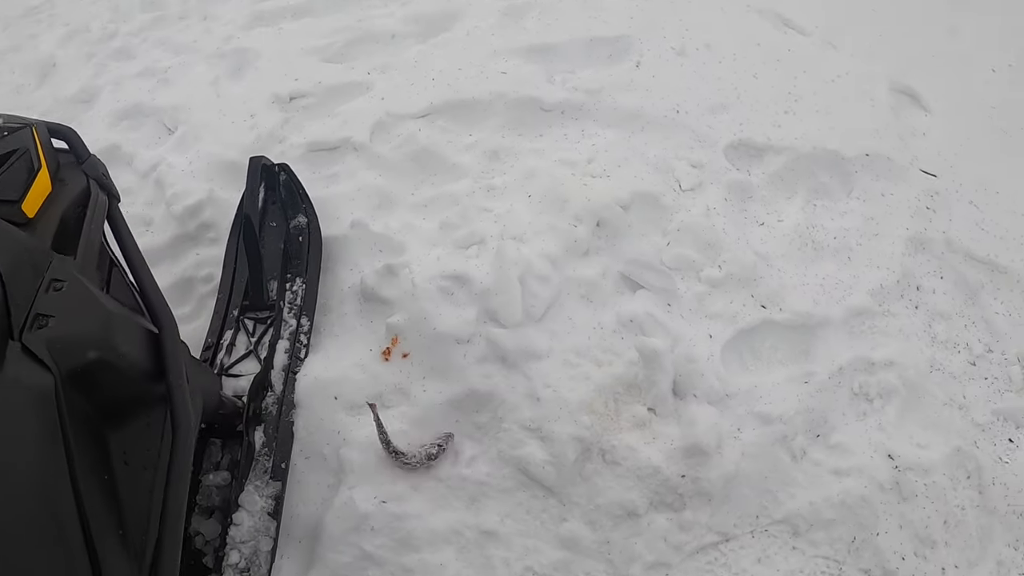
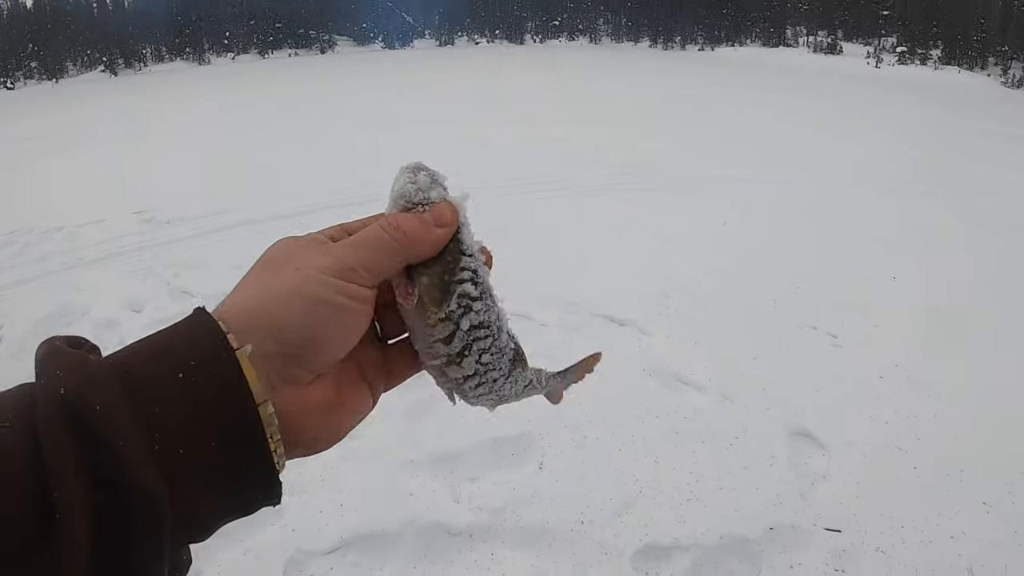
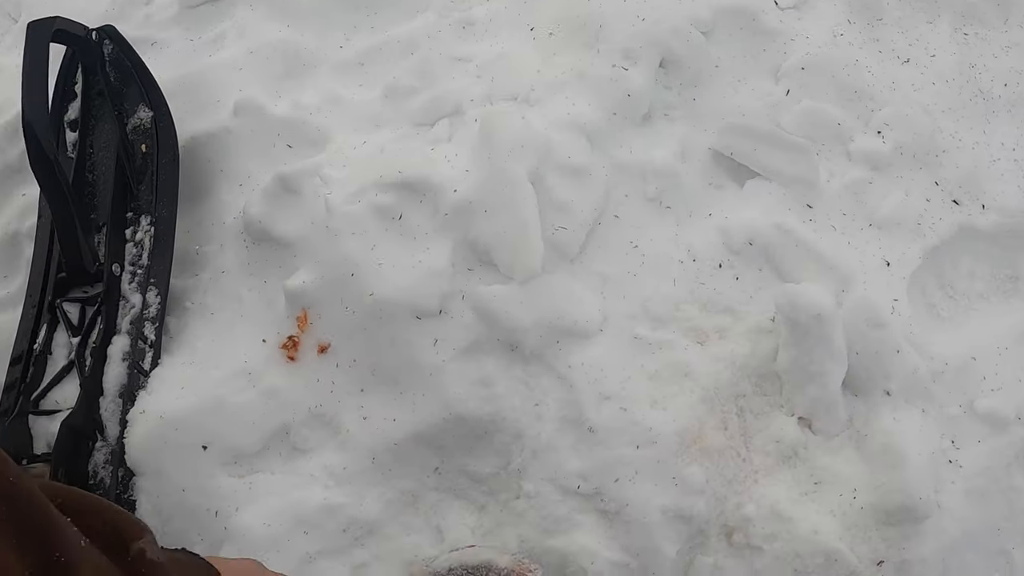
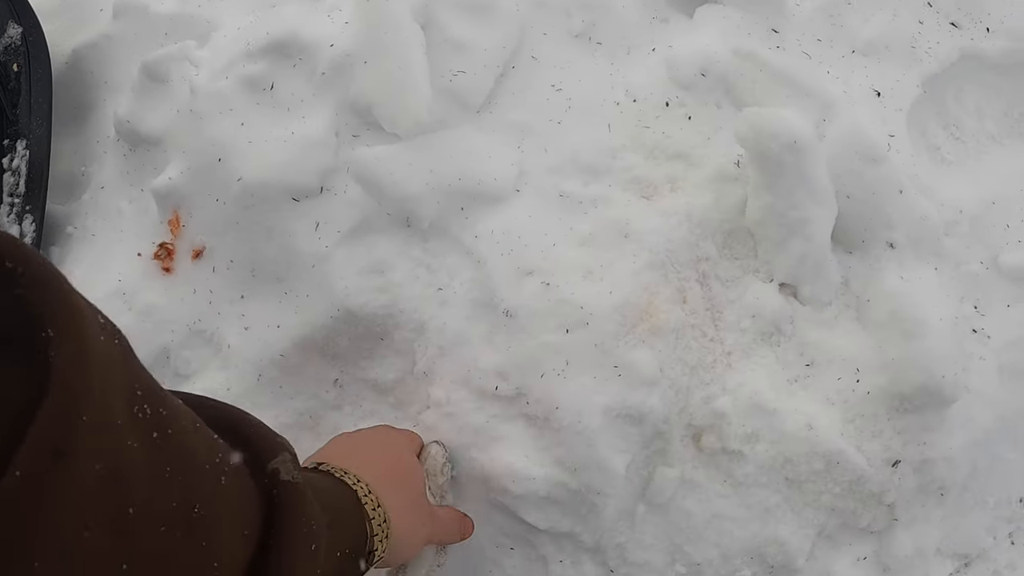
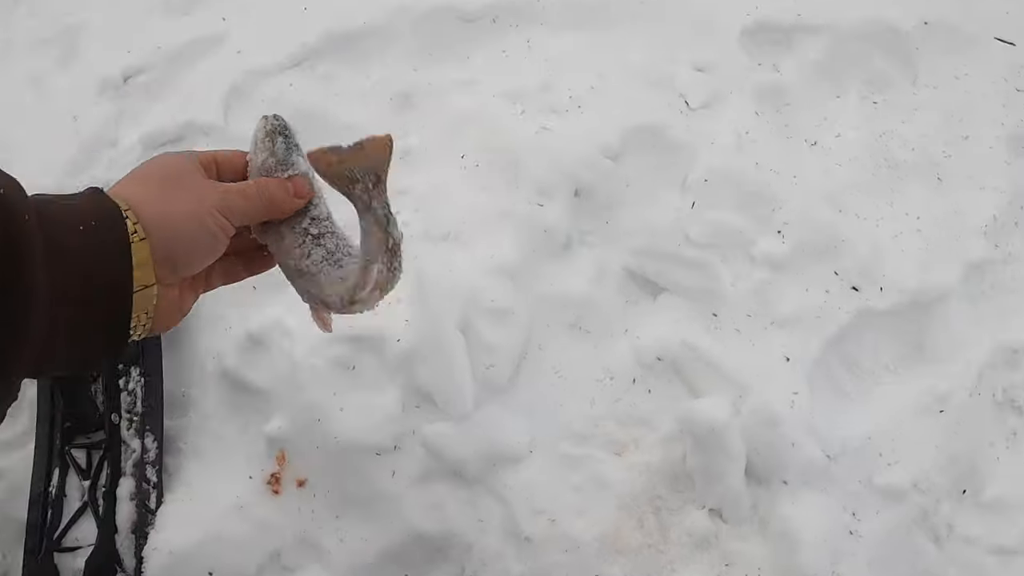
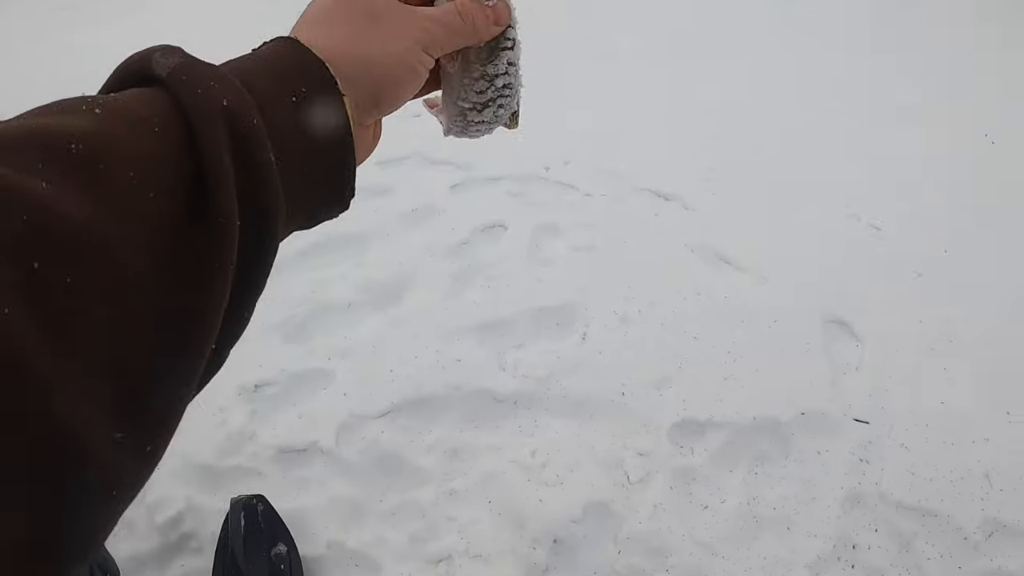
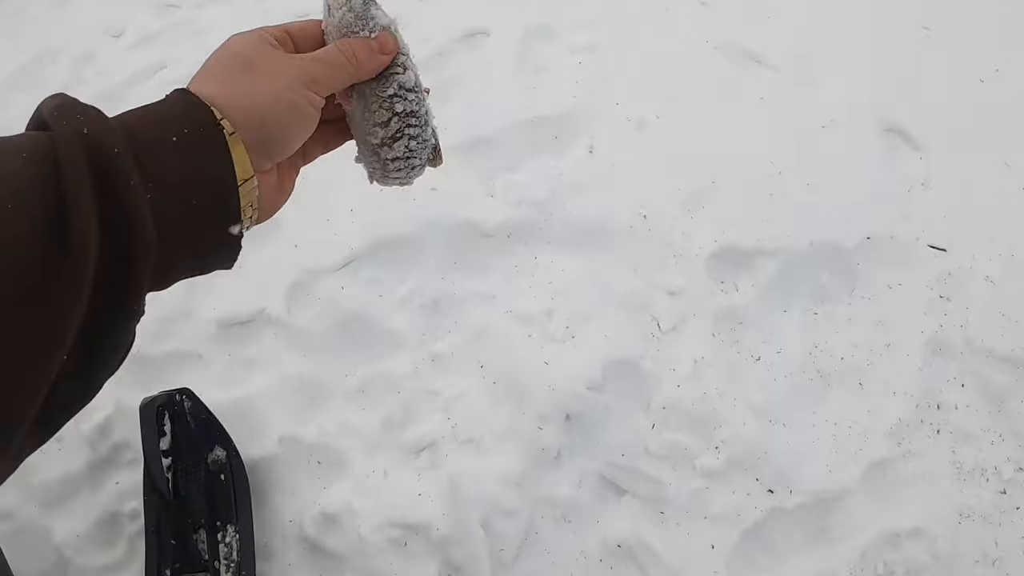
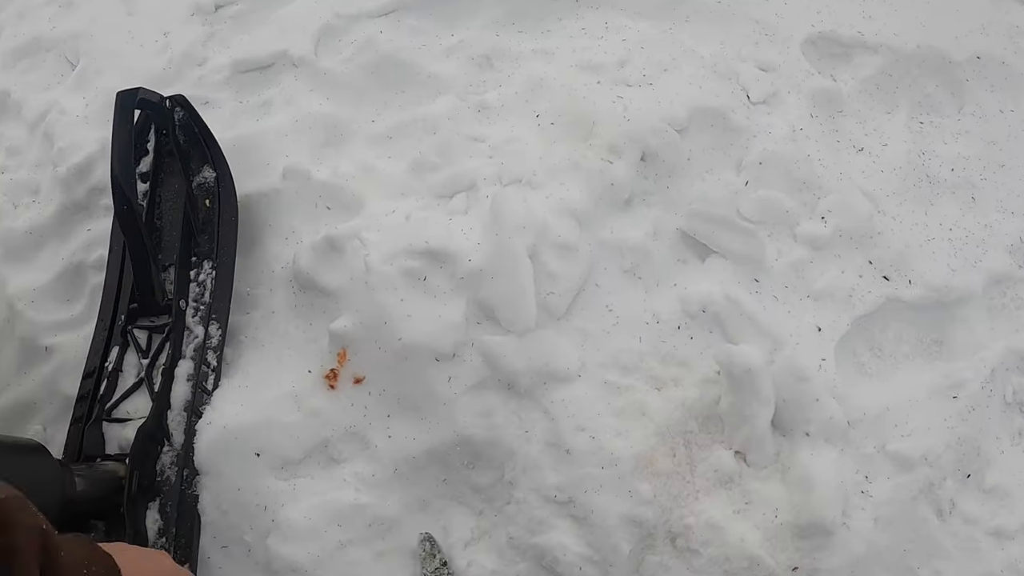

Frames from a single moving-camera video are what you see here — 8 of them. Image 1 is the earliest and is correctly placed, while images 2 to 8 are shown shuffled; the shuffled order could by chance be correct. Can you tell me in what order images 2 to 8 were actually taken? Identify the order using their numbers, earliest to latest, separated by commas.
8, 3, 4, 5, 7, 6, 2
